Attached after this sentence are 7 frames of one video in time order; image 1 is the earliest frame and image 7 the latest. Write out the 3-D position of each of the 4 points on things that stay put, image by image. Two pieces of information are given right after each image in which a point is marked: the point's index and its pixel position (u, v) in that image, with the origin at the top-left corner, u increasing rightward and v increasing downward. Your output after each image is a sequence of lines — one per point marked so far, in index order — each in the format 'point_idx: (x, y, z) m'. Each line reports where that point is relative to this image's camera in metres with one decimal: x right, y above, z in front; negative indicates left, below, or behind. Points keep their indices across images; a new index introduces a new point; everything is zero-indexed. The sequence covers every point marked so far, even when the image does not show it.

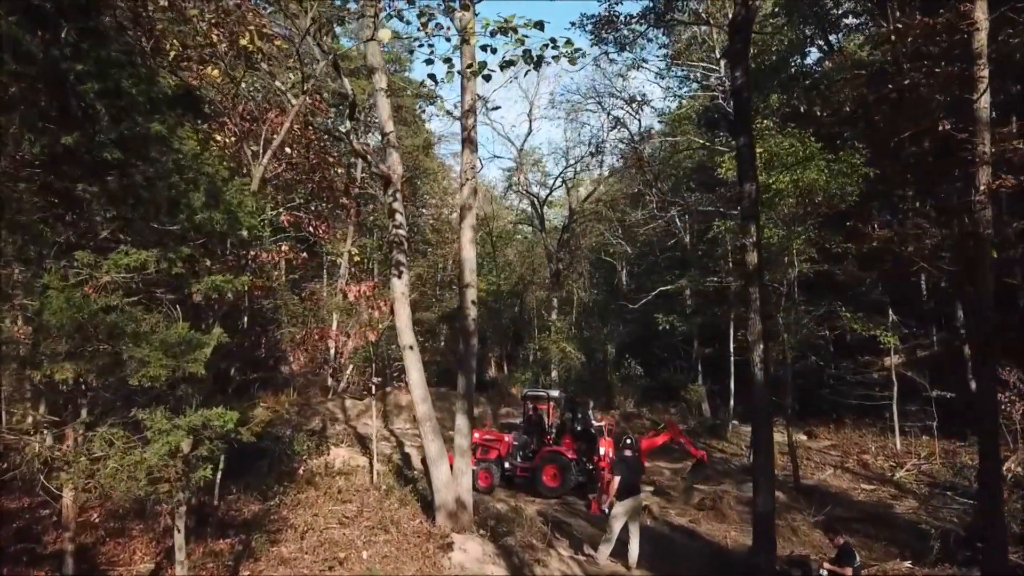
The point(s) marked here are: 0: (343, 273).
0: (-2.8, +0.3, +12.6) m
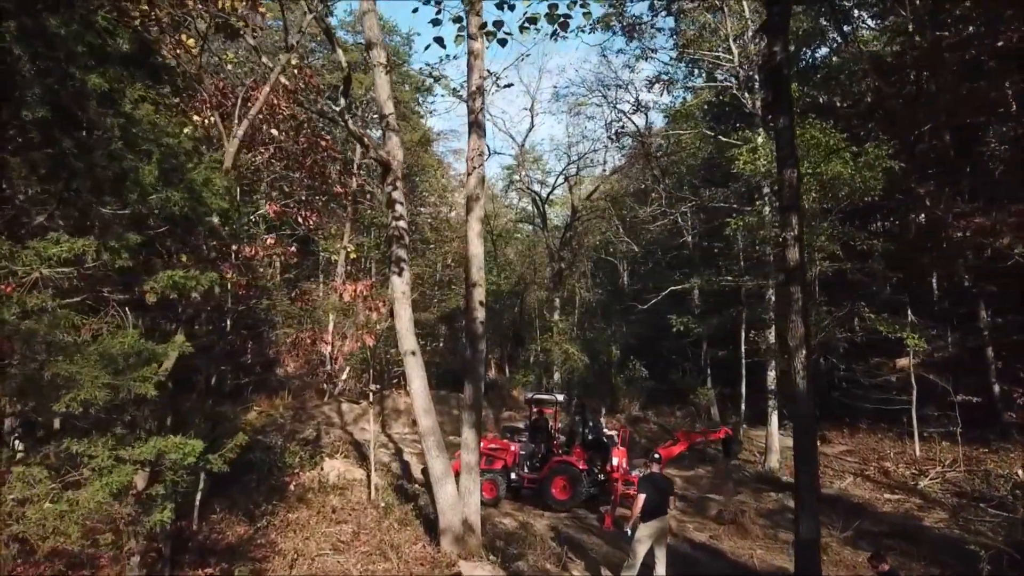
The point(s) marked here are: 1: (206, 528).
0: (-2.7, +0.3, +11.7) m
1: (-3.5, -2.7, +8.6) m
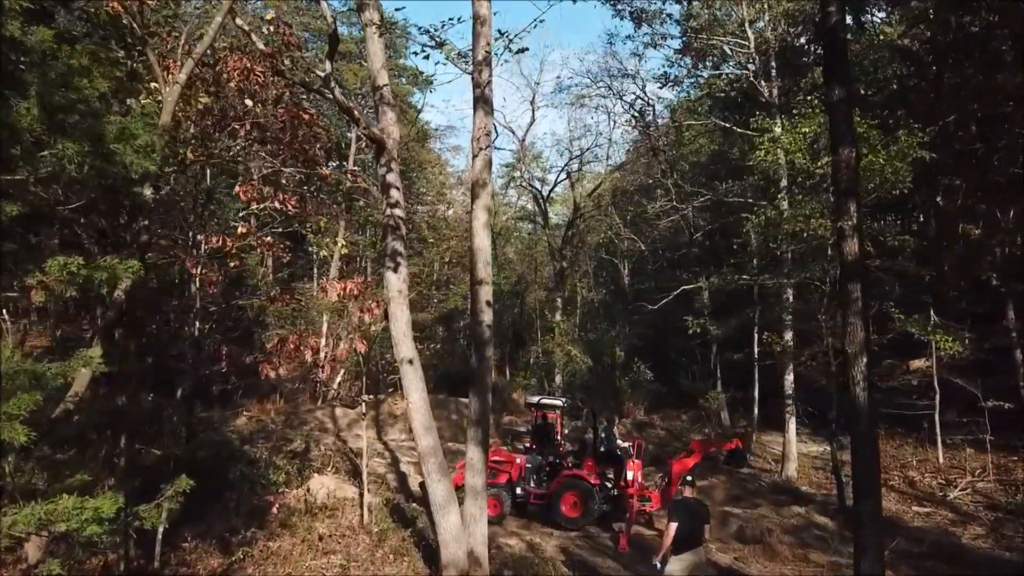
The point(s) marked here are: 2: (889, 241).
0: (-2.6, +0.3, +10.7) m
1: (-3.3, -2.7, +7.6) m
2: (+7.8, +1.0, +15.7) m
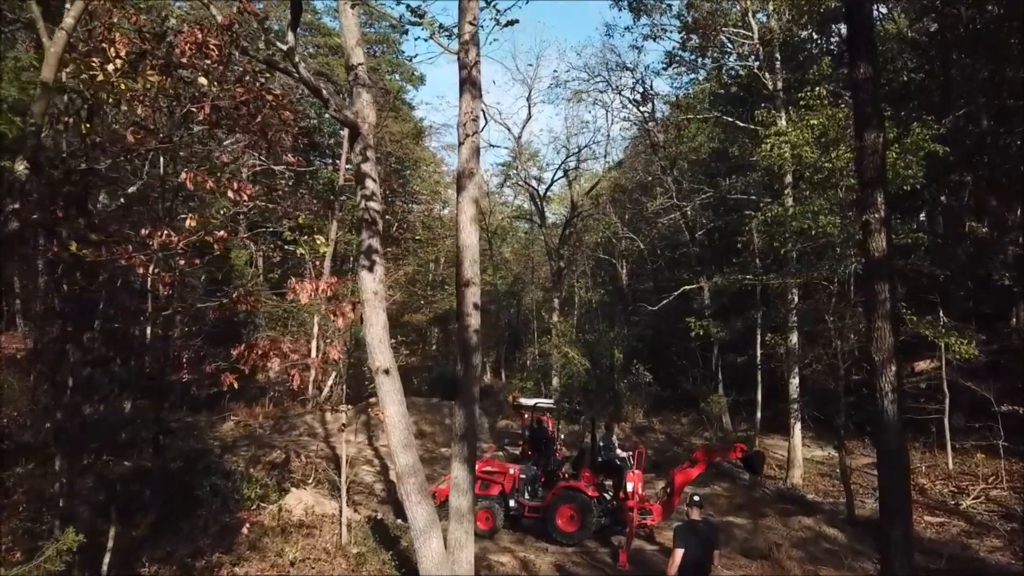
0: (-2.7, +0.3, +10.0) m
1: (-3.4, -2.7, +6.9) m
2: (+7.7, +1.0, +15.1) m
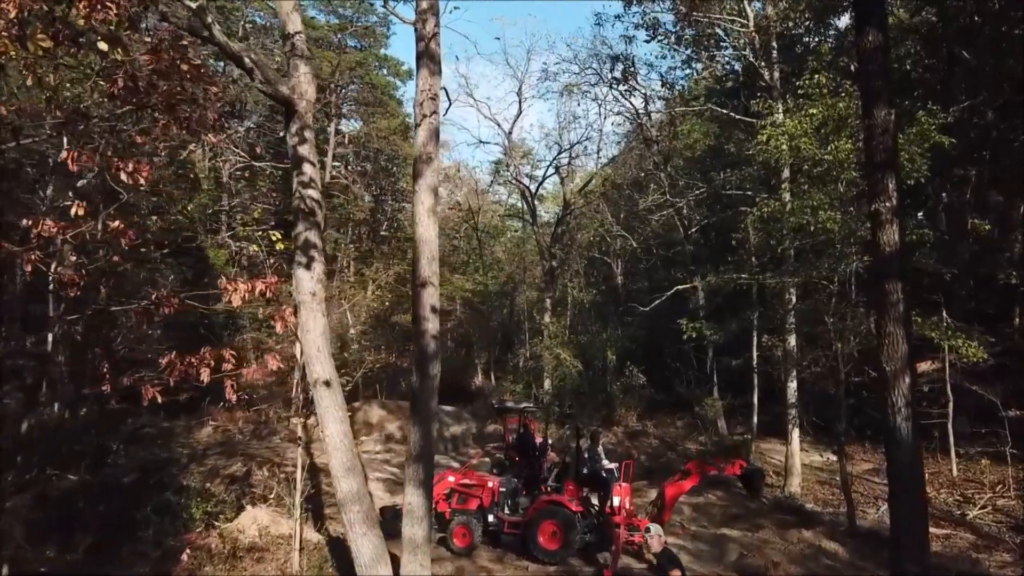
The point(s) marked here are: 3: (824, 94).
0: (-3.0, +0.3, +9.3) m
1: (-3.7, -2.7, +6.2) m
2: (+7.4, +1.0, +14.4) m
3: (+5.3, +3.3, +12.9) m
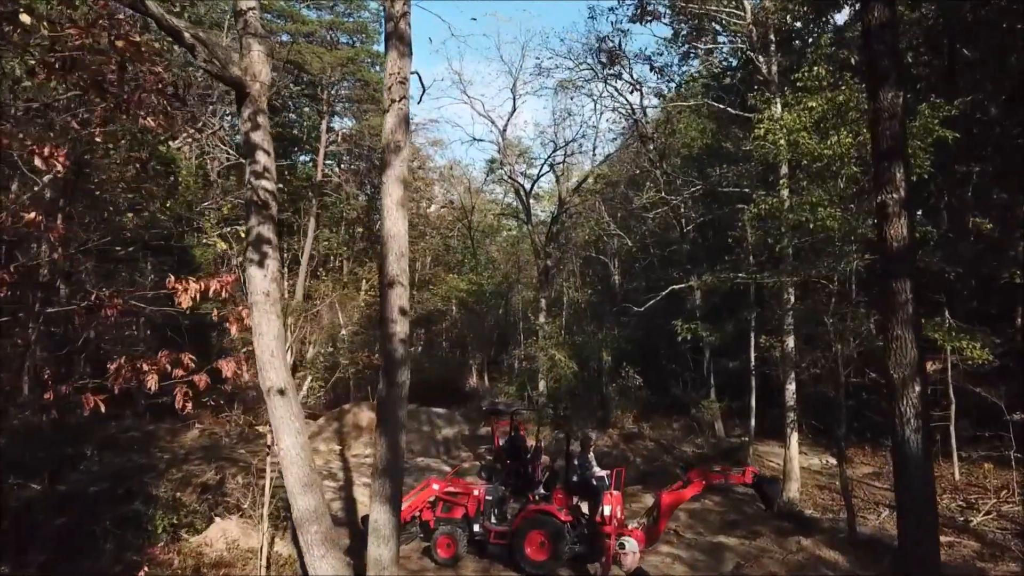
0: (-3.1, +0.3, +8.9) m
1: (-3.9, -2.7, +5.7) m
2: (+7.2, +1.0, +14.0) m
3: (+5.1, +3.3, +12.5) m
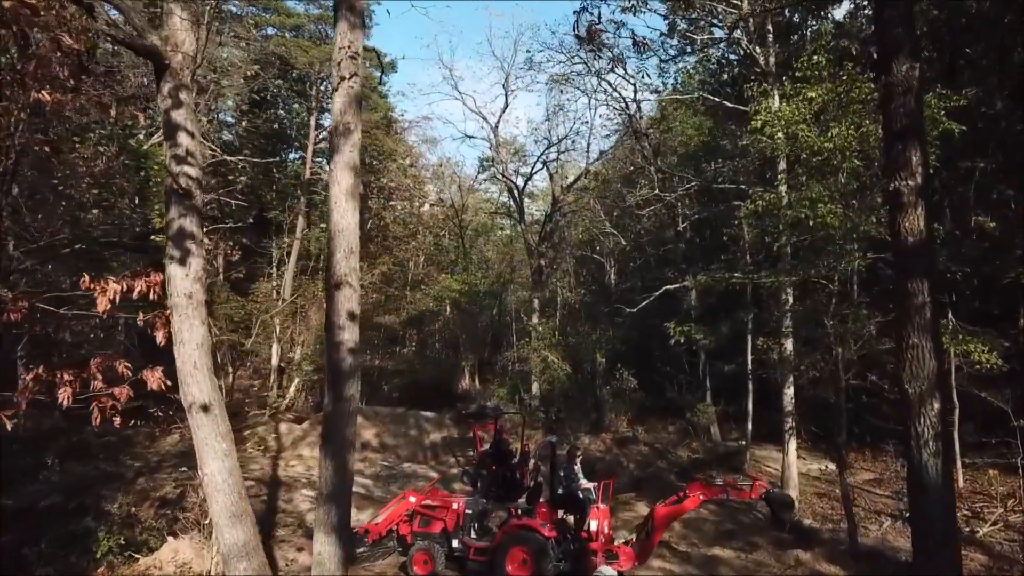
0: (-3.4, +0.3, +8.3) m
1: (-4.1, -2.7, +5.1) m
2: (+6.9, +1.0, +13.4) m
3: (+4.9, +3.3, +11.9) m
